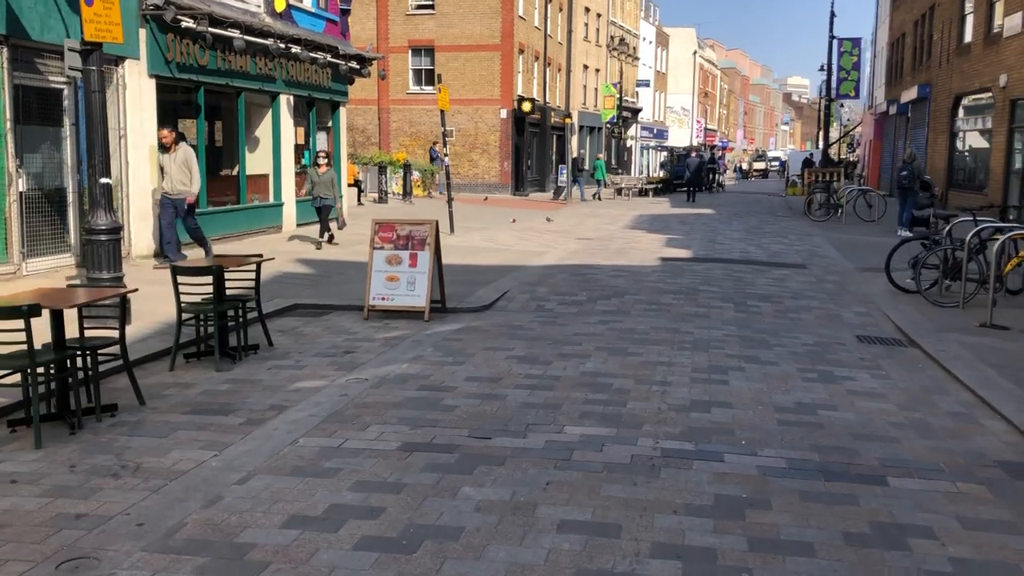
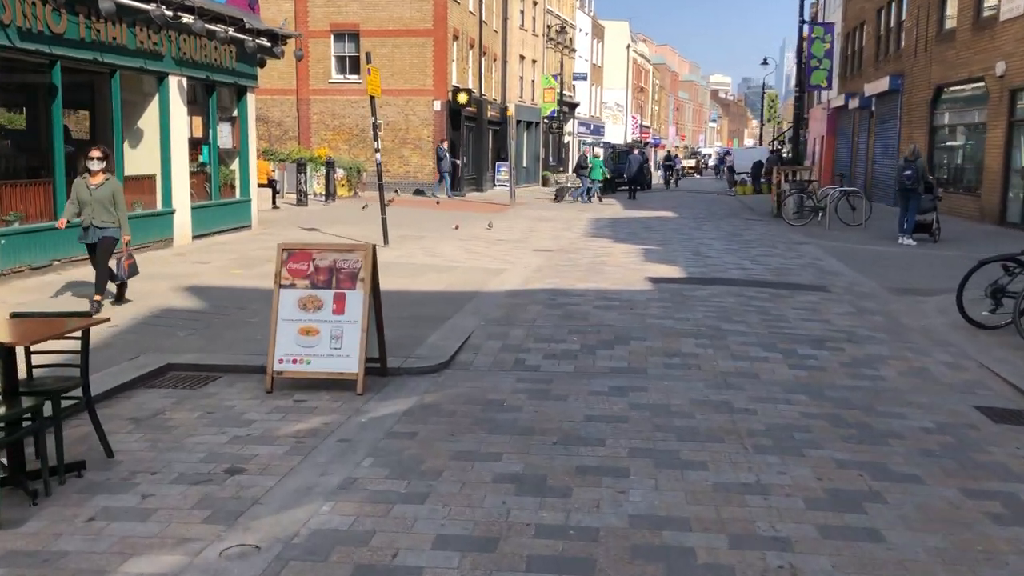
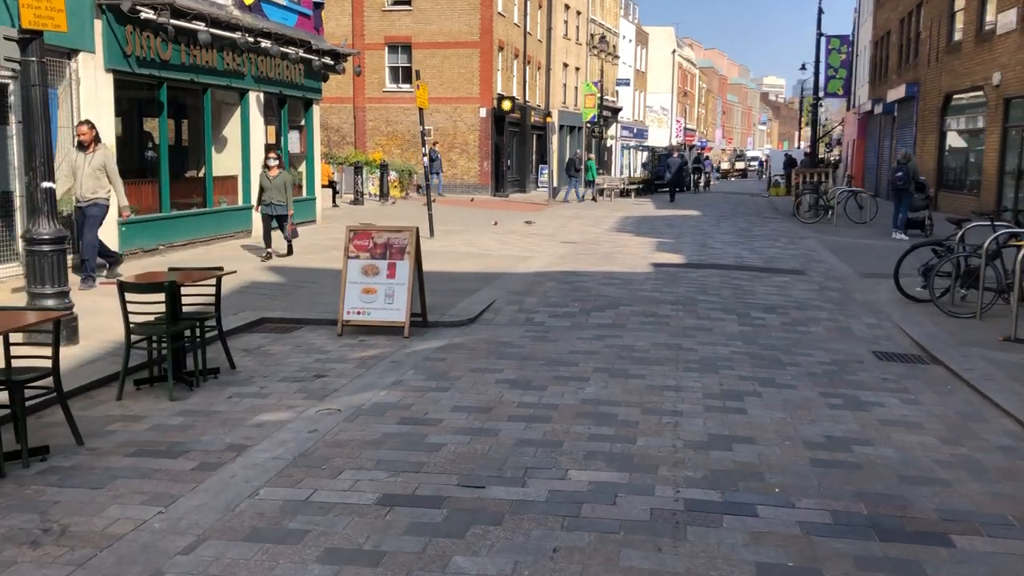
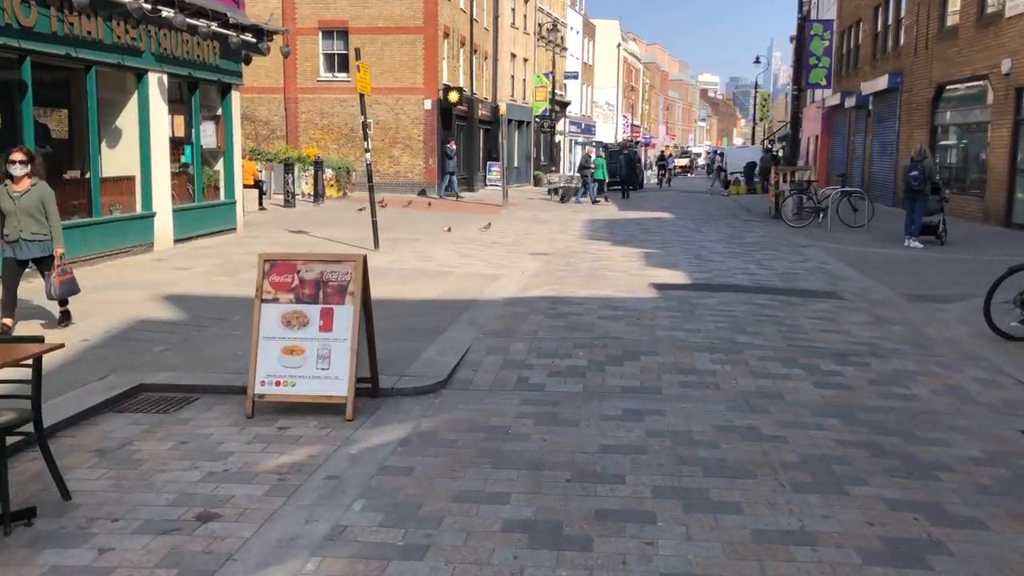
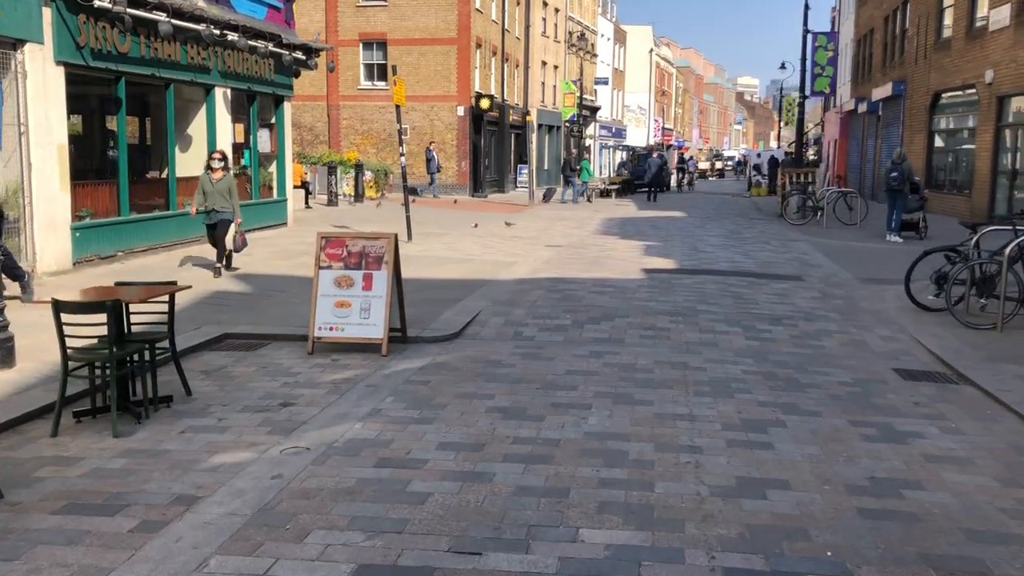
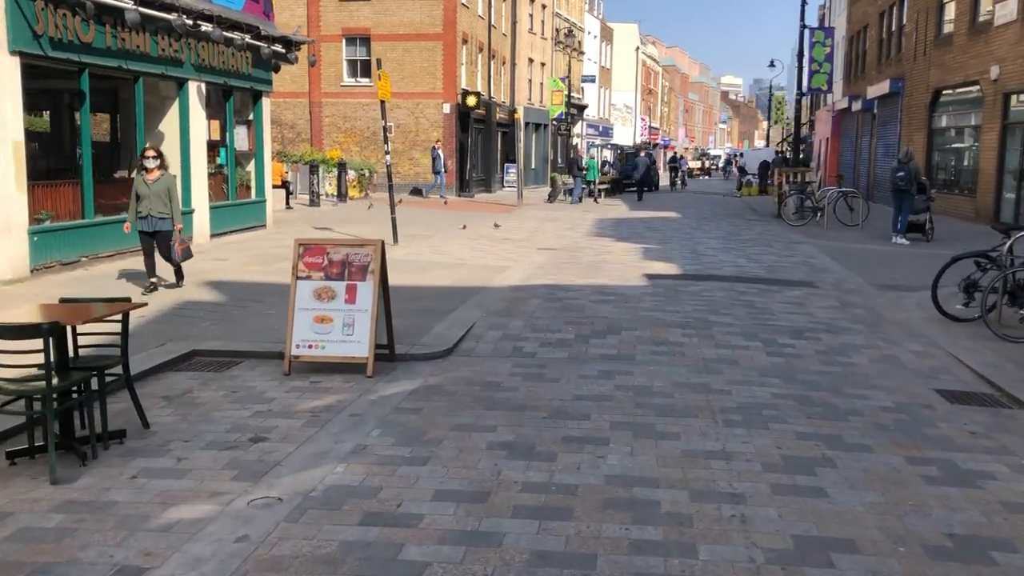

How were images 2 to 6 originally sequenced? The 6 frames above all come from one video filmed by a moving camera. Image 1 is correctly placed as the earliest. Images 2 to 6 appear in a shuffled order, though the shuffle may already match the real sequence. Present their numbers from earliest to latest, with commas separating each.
3, 5, 6, 2, 4
